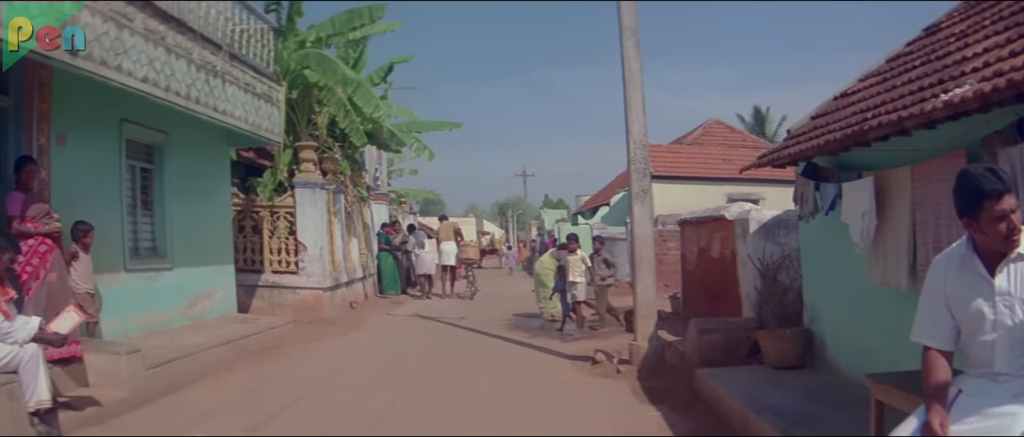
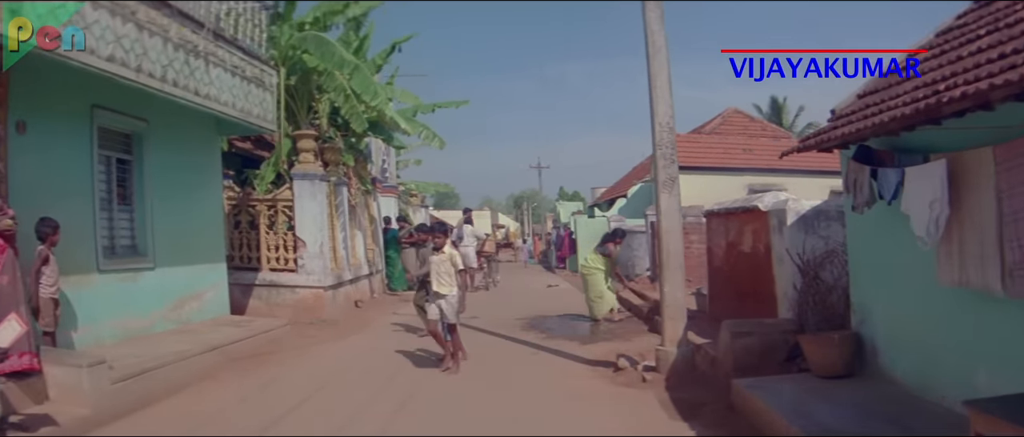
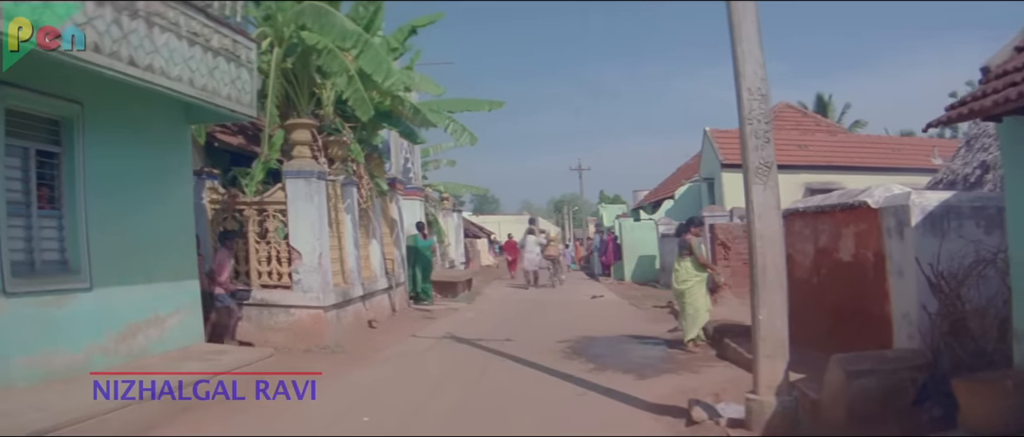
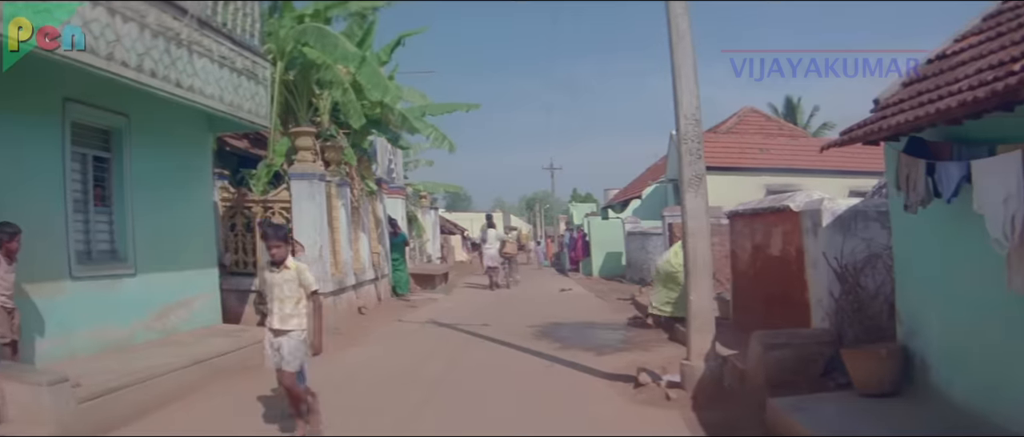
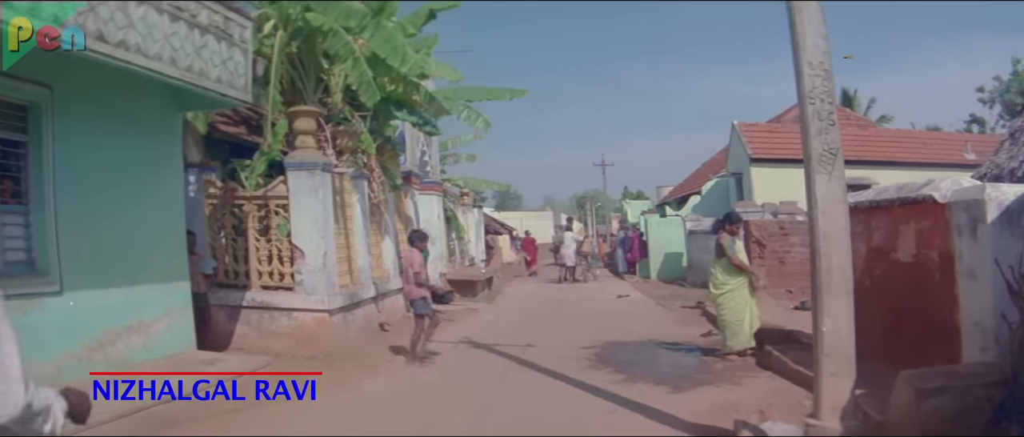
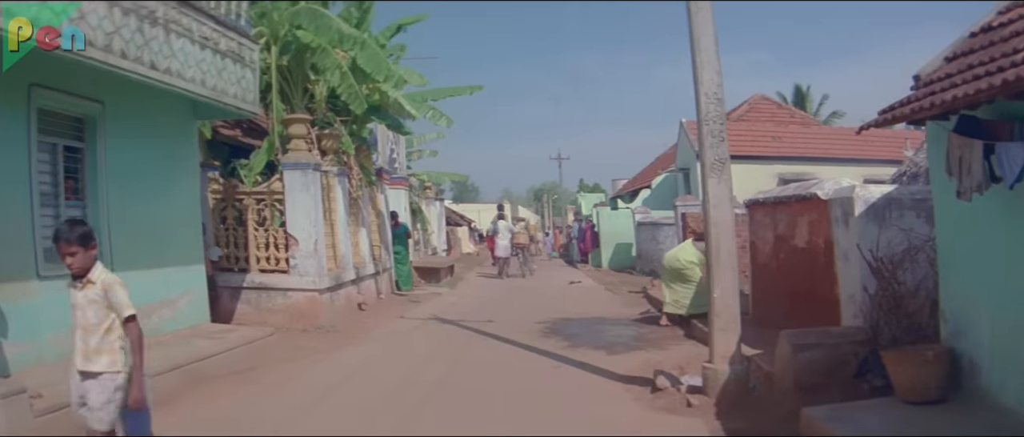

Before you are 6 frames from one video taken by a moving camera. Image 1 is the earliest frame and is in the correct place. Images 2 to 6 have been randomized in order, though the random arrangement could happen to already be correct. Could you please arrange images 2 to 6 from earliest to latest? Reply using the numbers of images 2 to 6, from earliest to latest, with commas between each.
2, 4, 6, 3, 5
